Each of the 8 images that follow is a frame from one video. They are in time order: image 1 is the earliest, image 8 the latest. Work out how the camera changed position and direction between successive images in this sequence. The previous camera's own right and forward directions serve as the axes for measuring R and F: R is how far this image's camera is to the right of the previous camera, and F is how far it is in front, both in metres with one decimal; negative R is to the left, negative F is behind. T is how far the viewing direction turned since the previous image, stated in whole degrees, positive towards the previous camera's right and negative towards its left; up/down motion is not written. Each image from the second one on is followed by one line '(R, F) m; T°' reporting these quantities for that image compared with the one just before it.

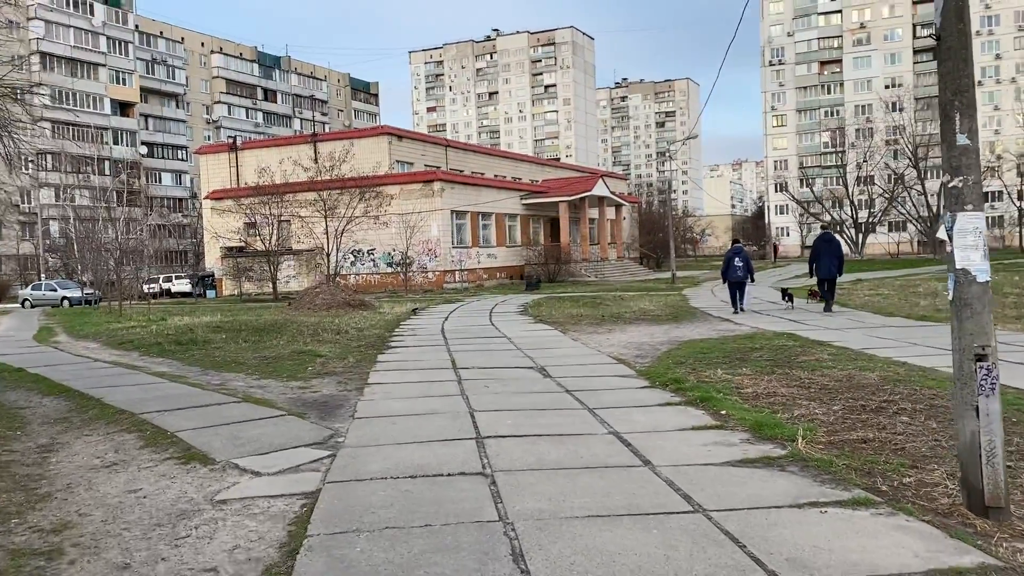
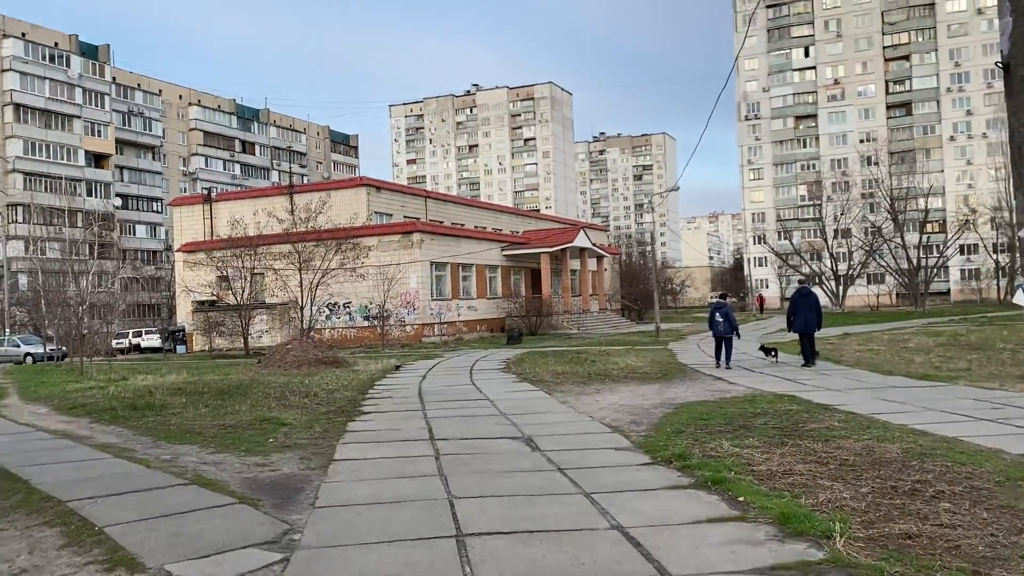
(0.0, +0.7) m; +1°
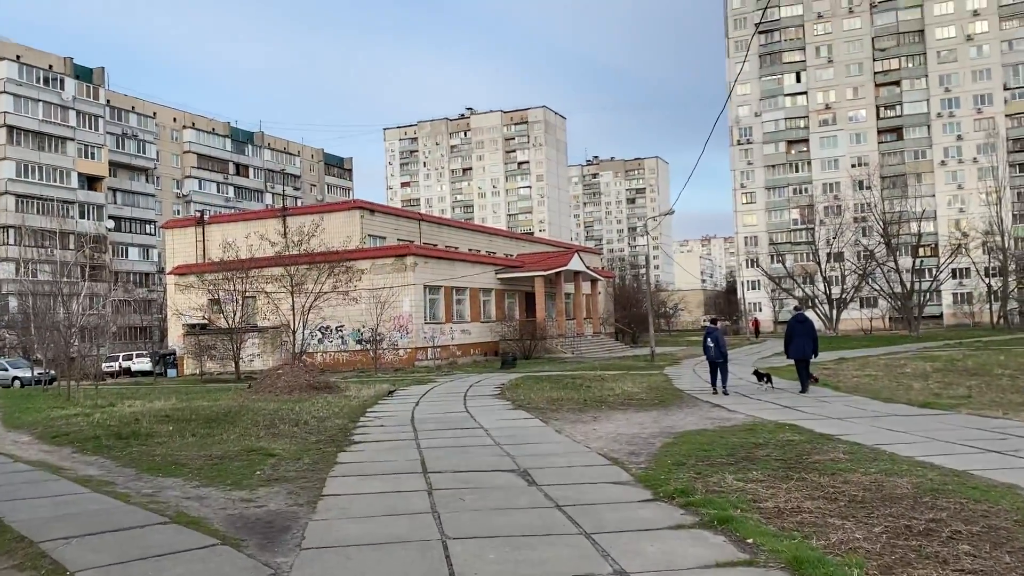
(0.0, +0.2) m; 0°
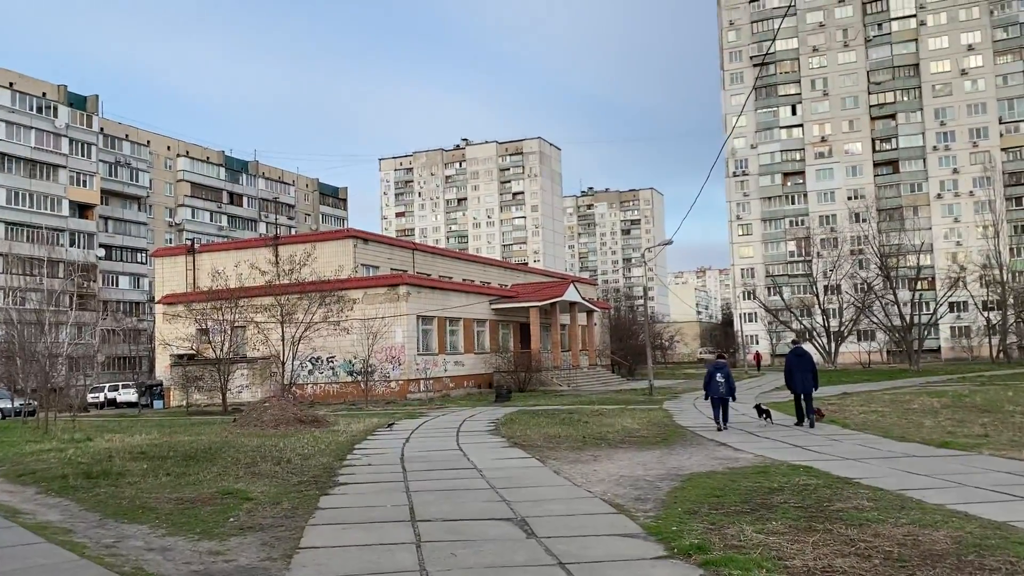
(0.0, +0.5) m; 0°
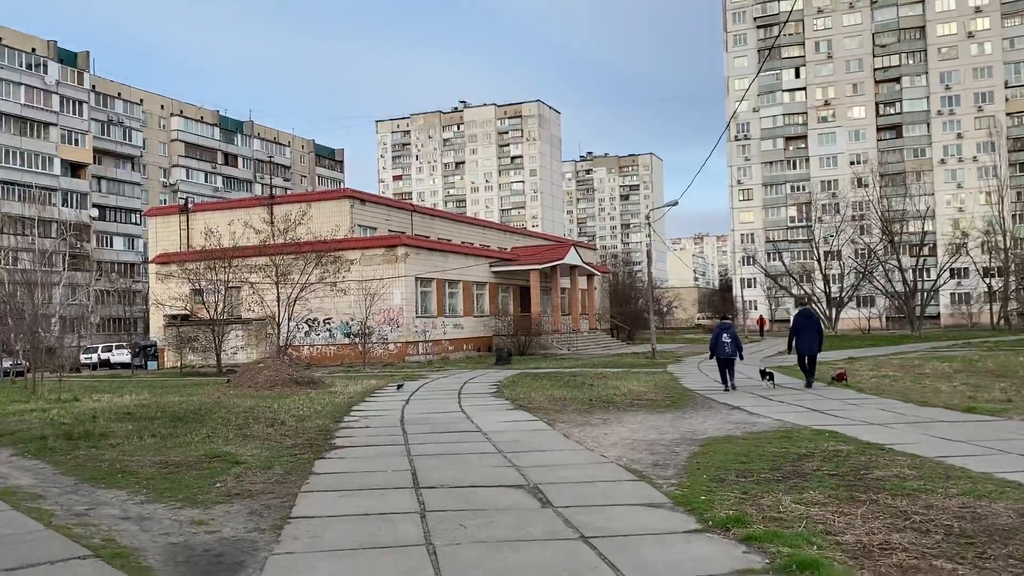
(-0.1, +0.6) m; 0°
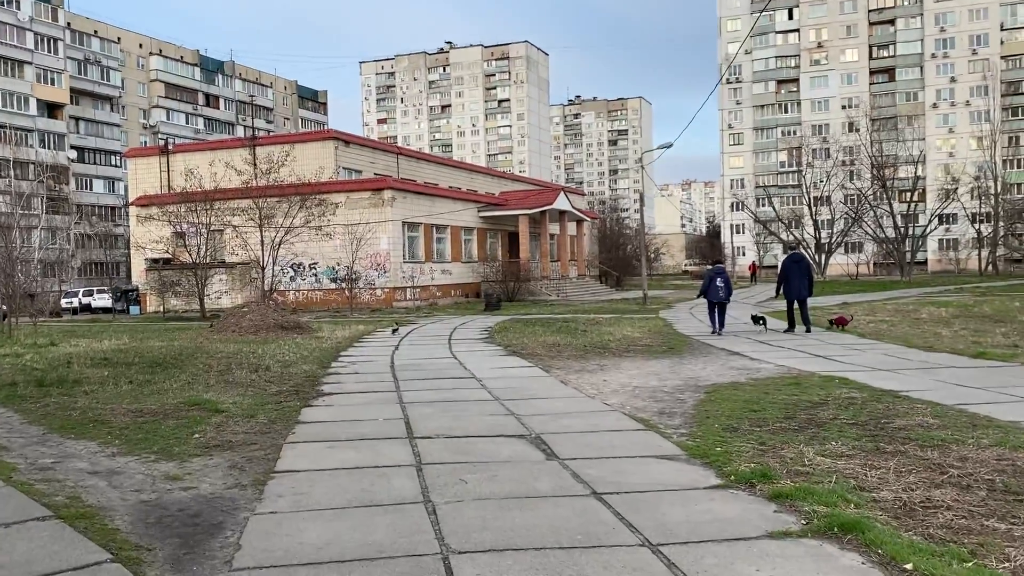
(-0.1, +0.5) m; +1°
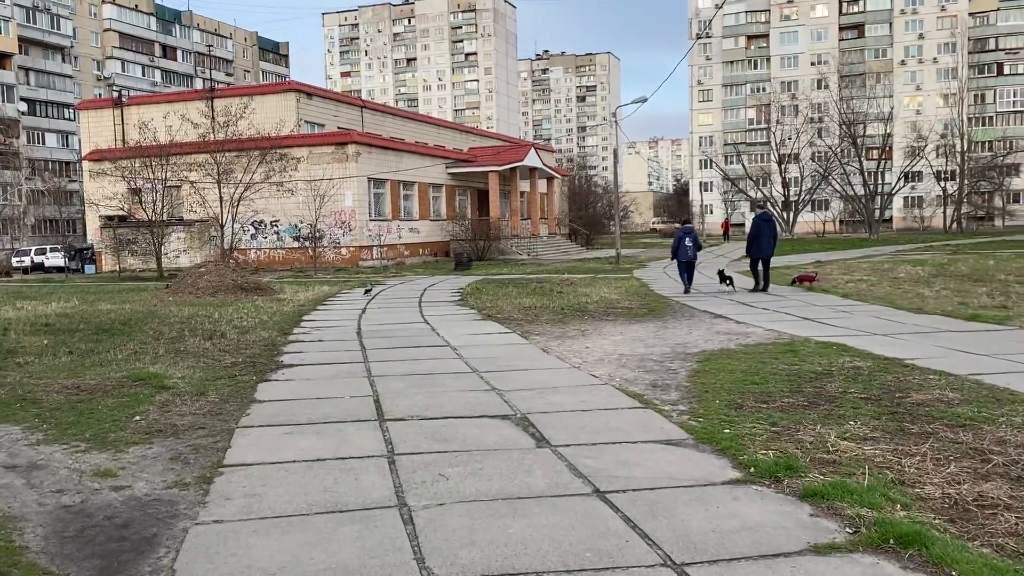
(-0.1, +0.6) m; +2°
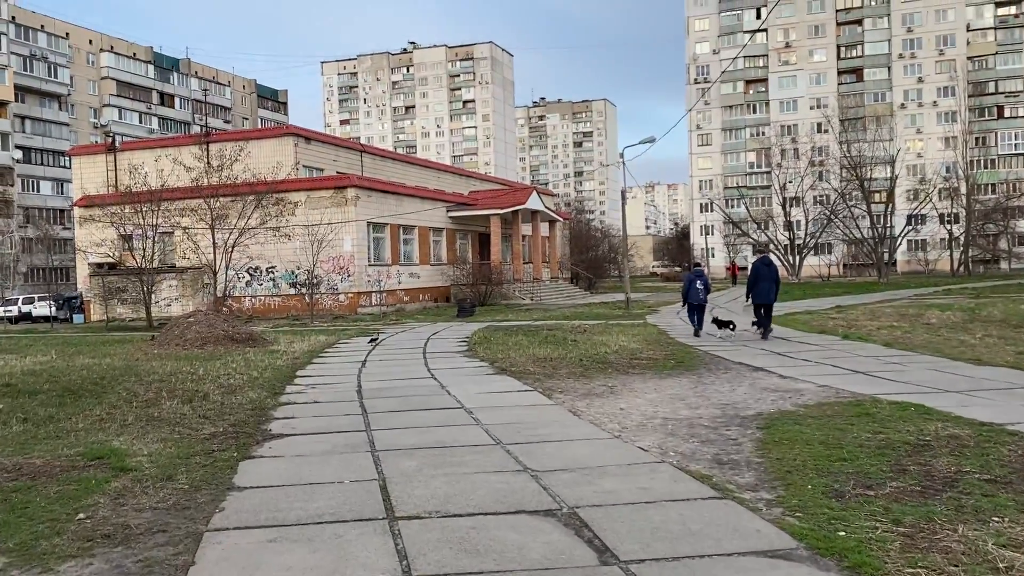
(-0.2, +1.0) m; 0°
